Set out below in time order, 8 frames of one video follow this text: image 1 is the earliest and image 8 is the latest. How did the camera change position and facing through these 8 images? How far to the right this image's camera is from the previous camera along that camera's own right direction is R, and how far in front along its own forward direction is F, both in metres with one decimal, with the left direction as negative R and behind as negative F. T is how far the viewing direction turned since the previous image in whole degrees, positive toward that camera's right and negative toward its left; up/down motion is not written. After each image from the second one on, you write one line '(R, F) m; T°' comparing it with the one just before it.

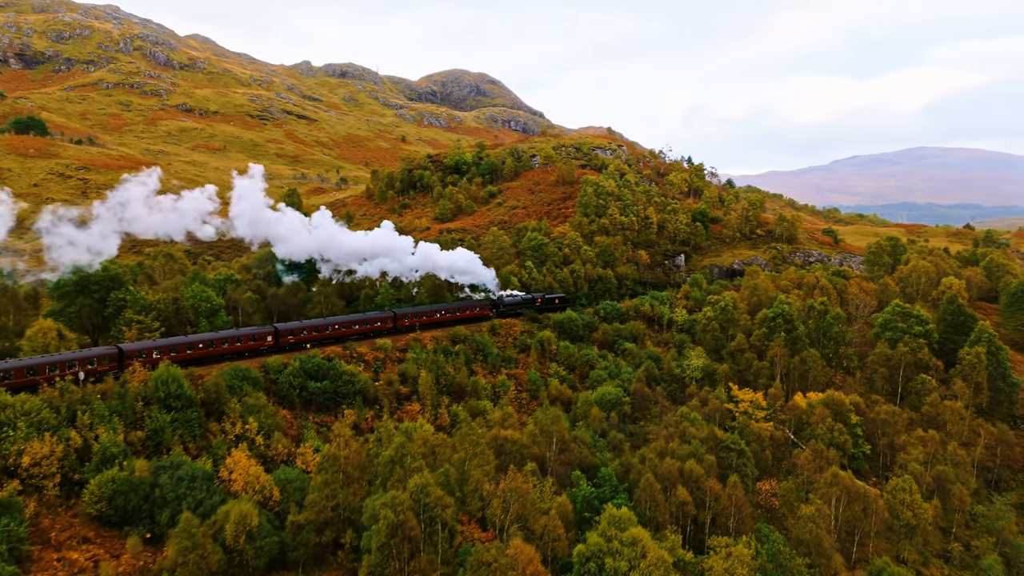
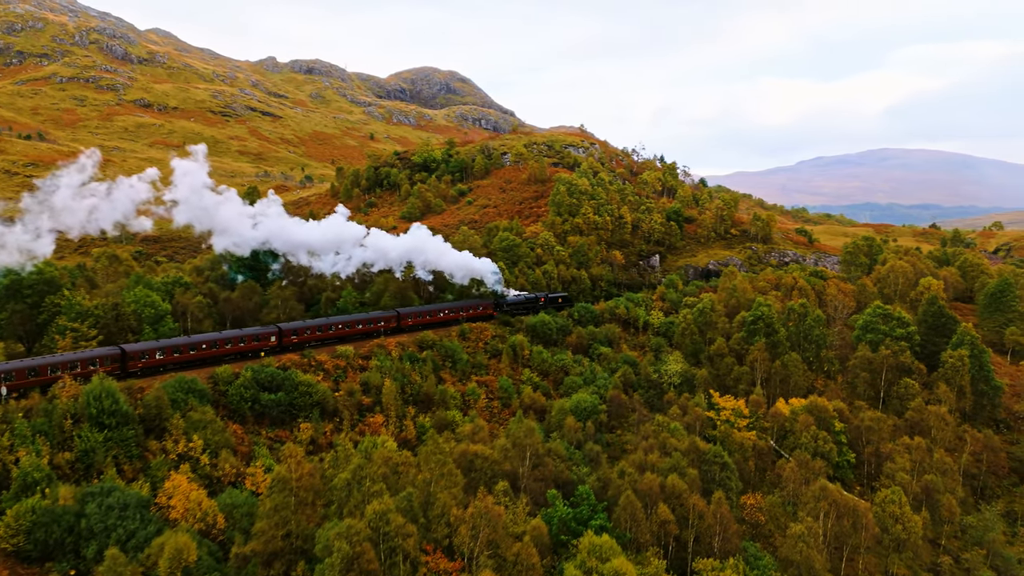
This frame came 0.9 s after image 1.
(+0.3, +3.3) m; +3°
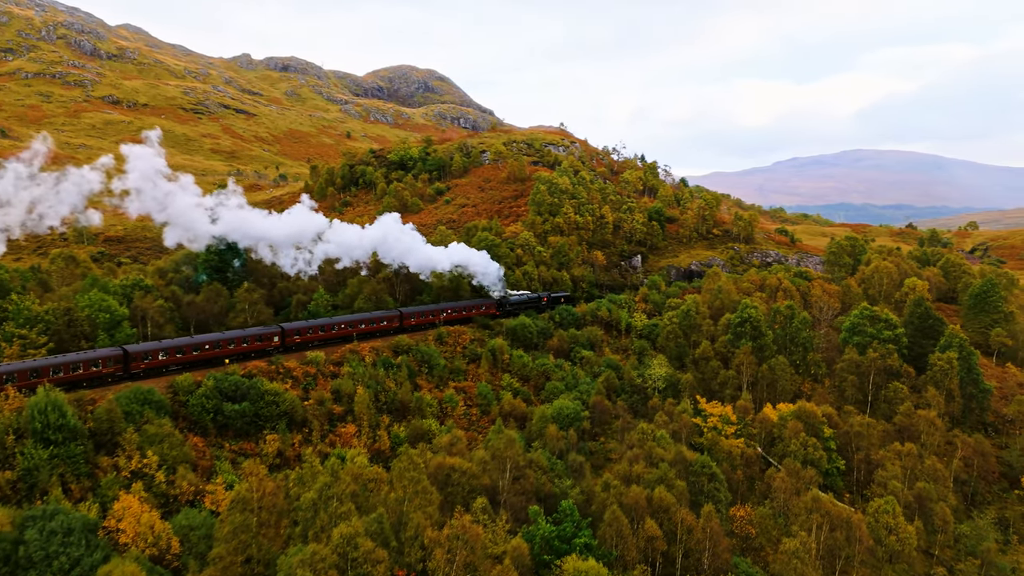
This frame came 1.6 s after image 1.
(+0.2, +2.3) m; +2°
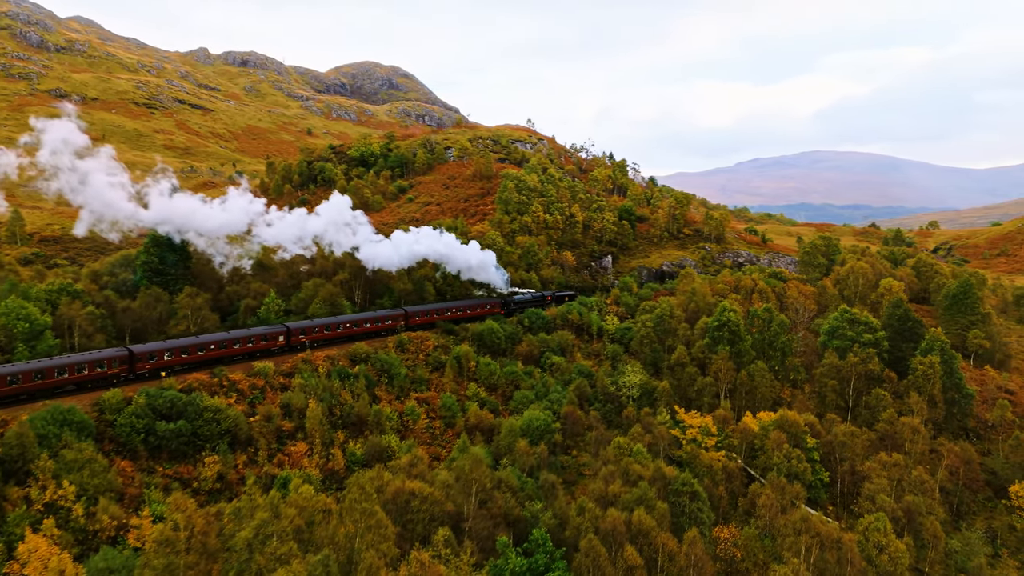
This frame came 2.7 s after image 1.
(+0.3, +3.6) m; +4°
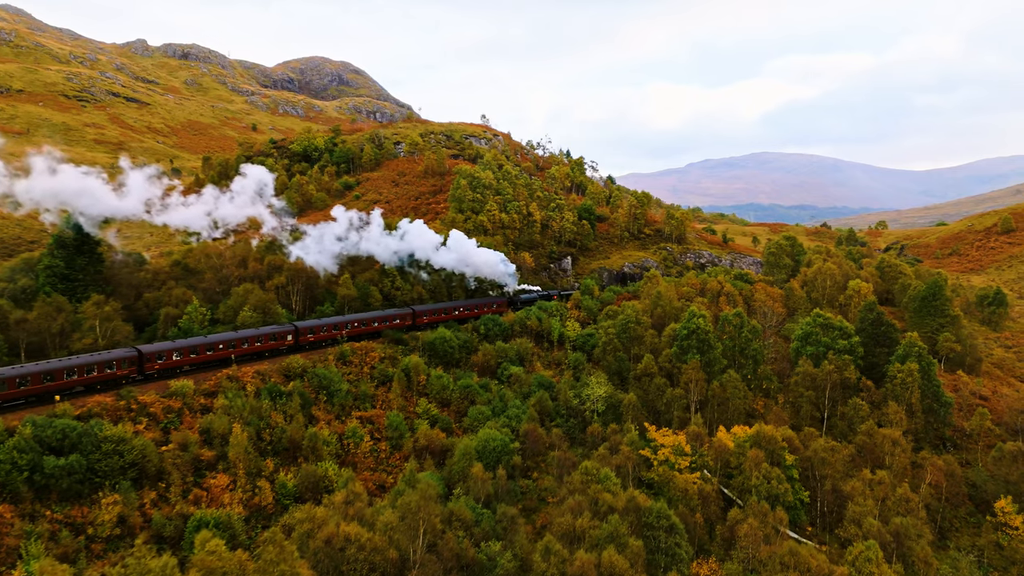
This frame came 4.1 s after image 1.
(+0.4, +4.7) m; +5°
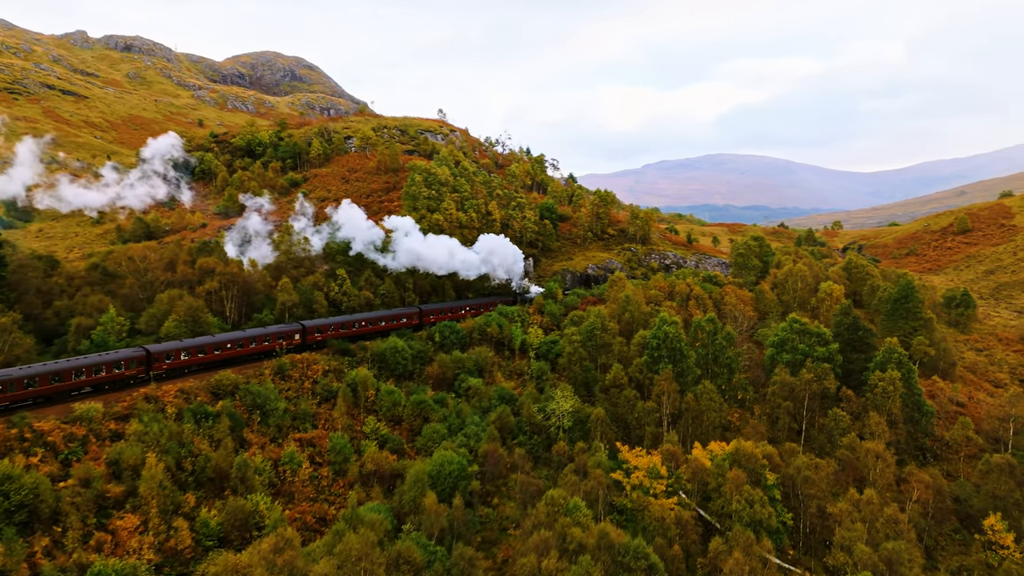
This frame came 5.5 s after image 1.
(+0.4, +4.1) m; +5°
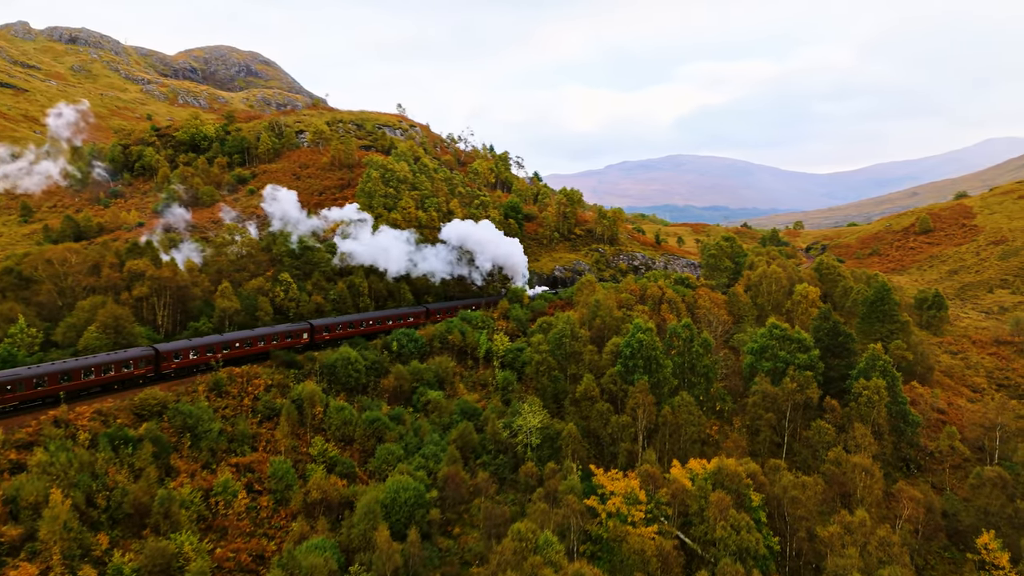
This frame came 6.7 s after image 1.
(+0.3, +3.6) m; +4°
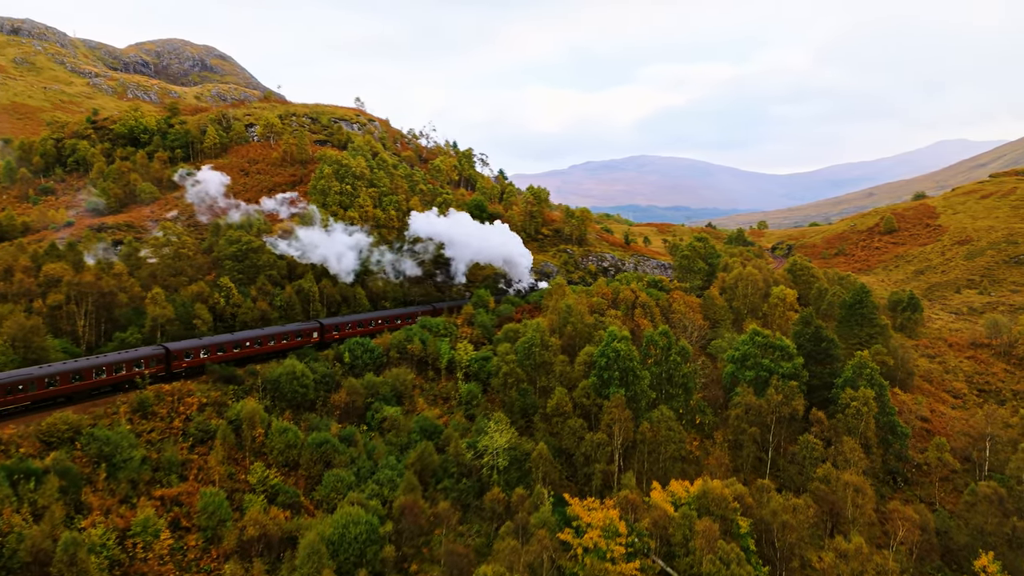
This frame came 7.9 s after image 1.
(+0.2, +3.4) m; +4°
